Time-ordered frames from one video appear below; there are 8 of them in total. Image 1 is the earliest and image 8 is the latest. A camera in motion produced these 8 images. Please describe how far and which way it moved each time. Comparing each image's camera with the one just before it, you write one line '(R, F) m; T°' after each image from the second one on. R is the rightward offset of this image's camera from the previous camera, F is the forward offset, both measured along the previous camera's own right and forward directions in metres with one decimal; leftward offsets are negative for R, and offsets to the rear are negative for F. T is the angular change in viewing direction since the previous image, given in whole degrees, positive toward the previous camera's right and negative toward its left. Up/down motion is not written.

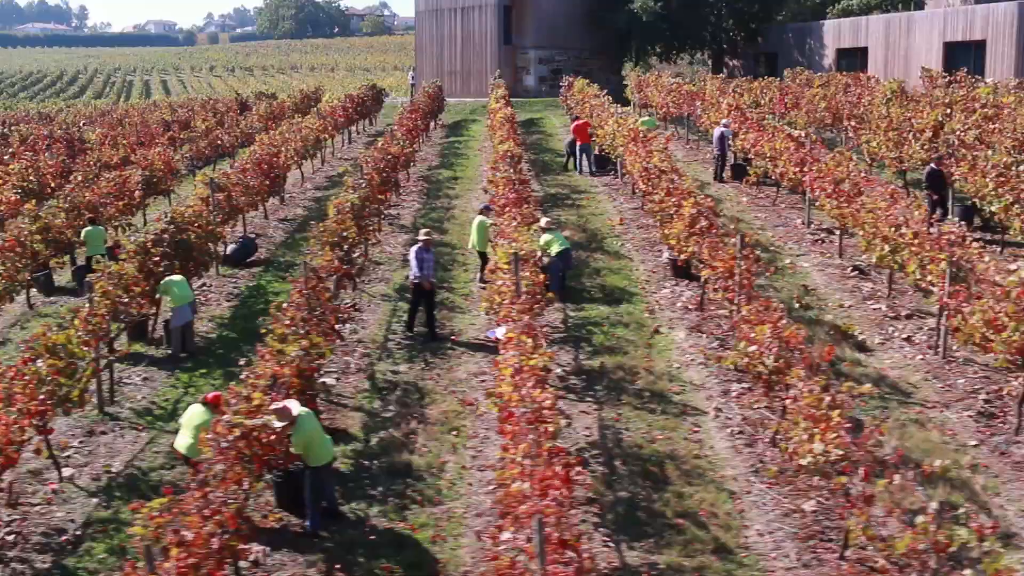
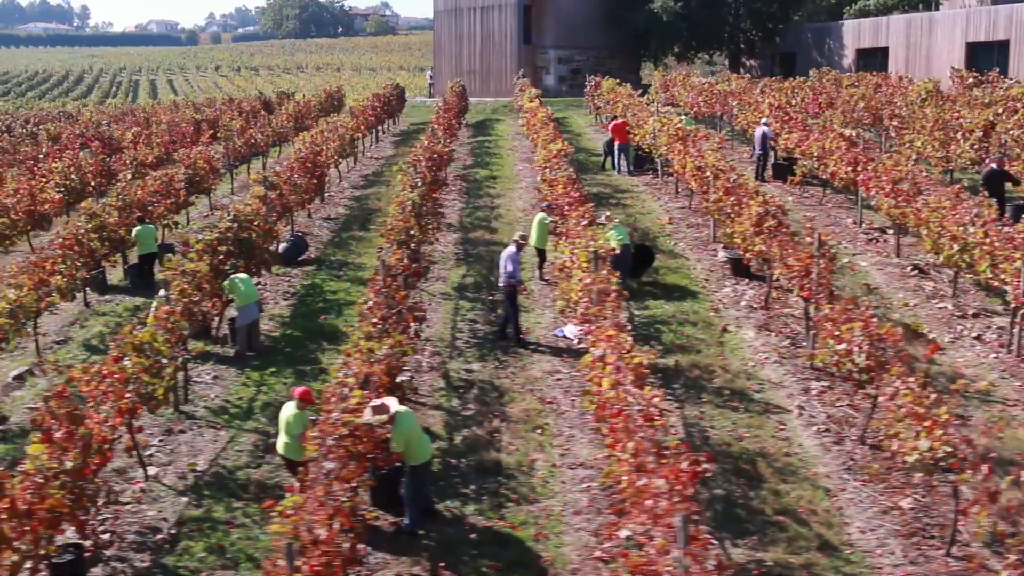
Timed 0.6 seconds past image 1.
(-1.5, 0.0) m; 0°
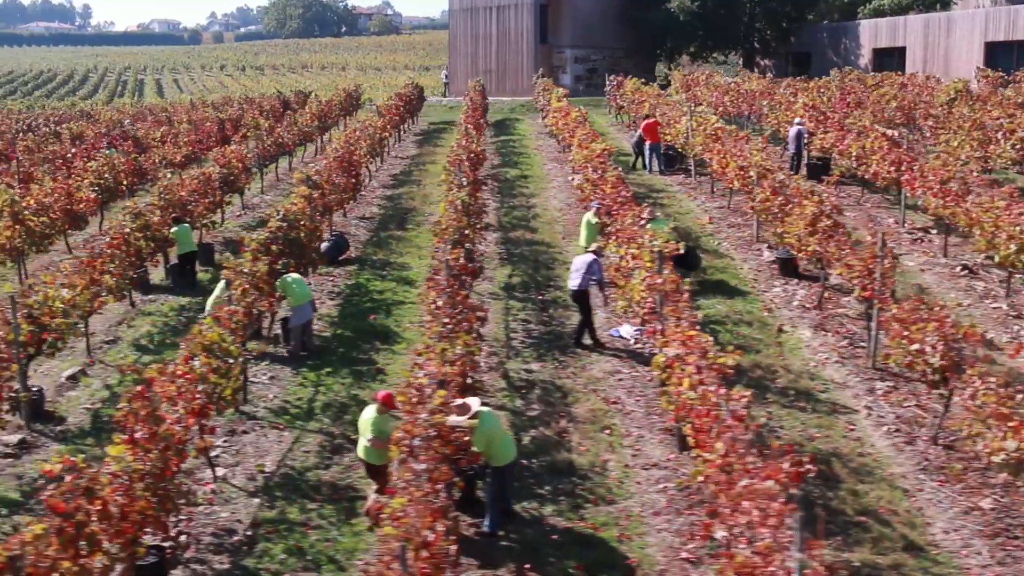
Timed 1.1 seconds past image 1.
(-1.2, +0.1) m; 0°
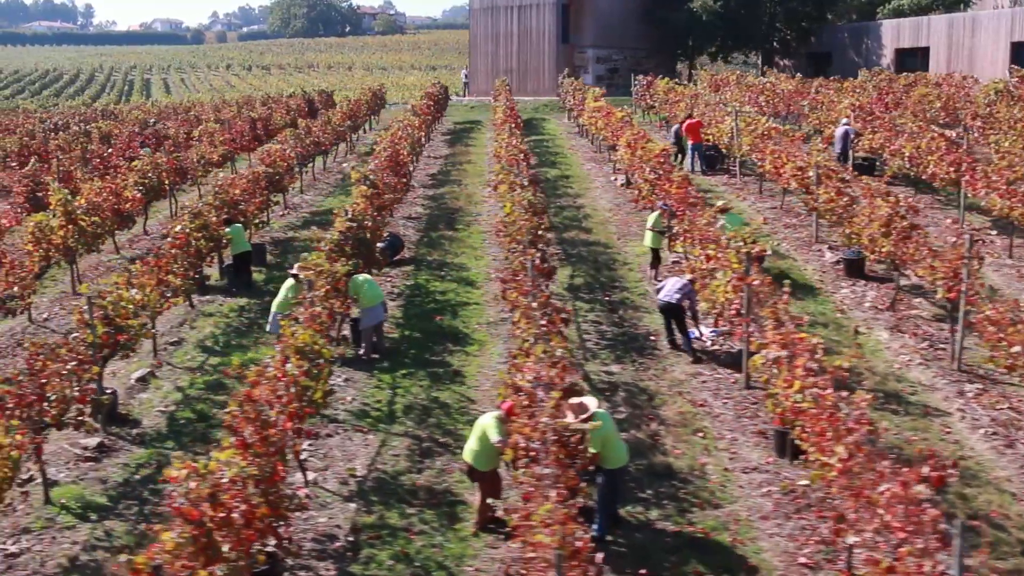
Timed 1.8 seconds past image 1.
(-1.5, +0.2) m; 0°
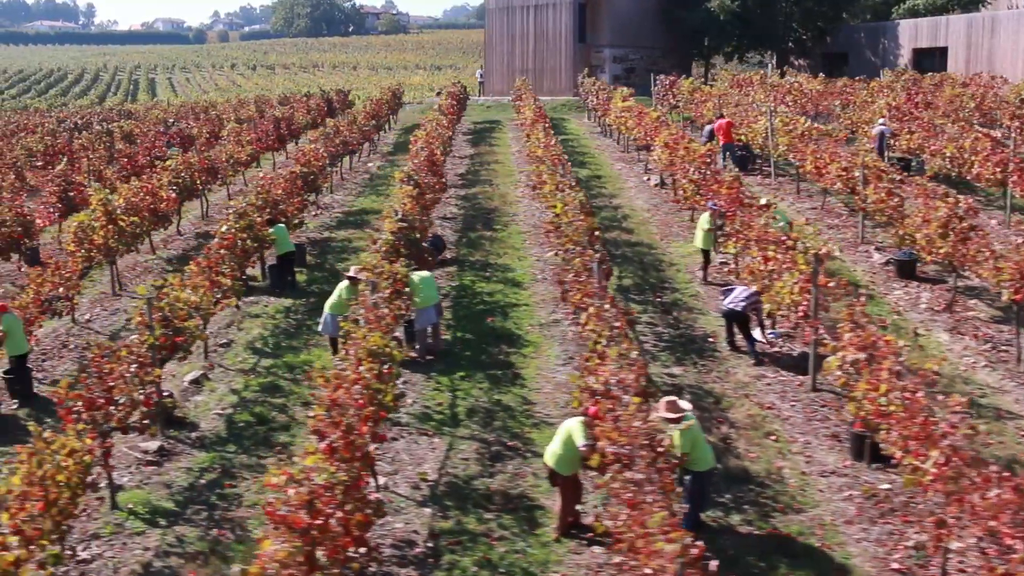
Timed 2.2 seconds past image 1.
(-1.2, +0.2) m; 0°
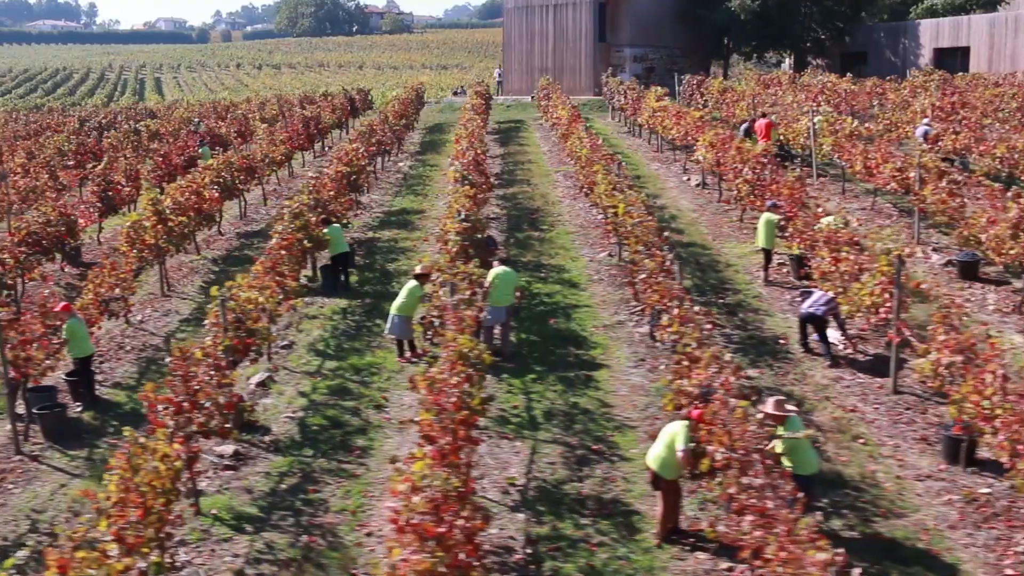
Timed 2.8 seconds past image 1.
(-1.4, +0.2) m; 0°
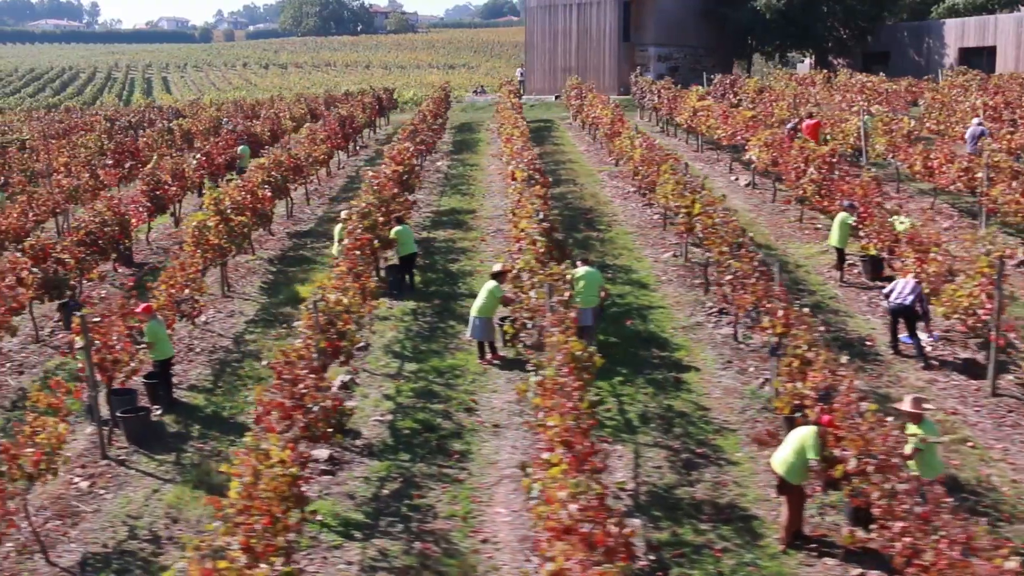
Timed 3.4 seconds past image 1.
(-1.7, +0.2) m; 0°
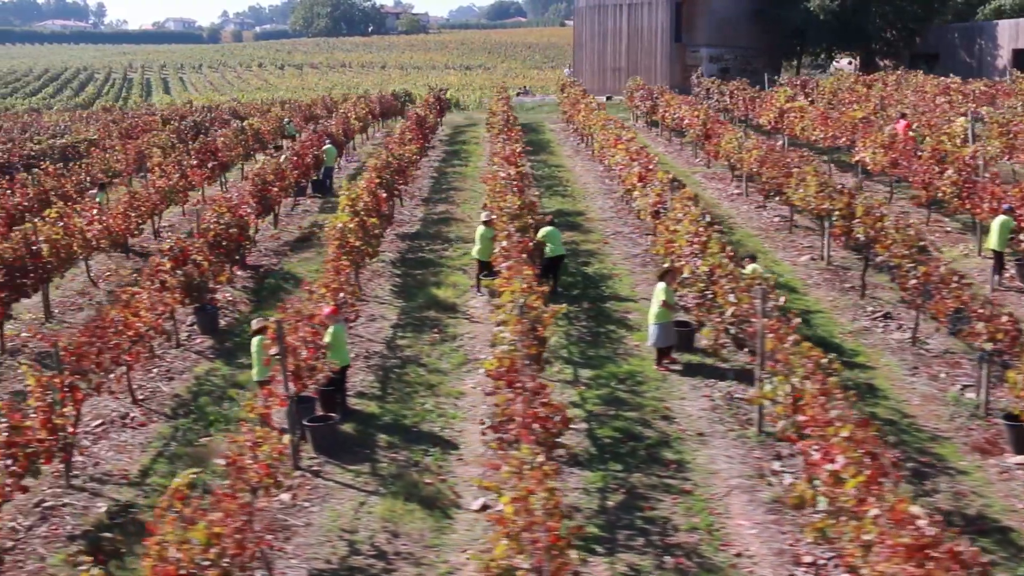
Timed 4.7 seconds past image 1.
(-3.5, +0.3) m; +1°
